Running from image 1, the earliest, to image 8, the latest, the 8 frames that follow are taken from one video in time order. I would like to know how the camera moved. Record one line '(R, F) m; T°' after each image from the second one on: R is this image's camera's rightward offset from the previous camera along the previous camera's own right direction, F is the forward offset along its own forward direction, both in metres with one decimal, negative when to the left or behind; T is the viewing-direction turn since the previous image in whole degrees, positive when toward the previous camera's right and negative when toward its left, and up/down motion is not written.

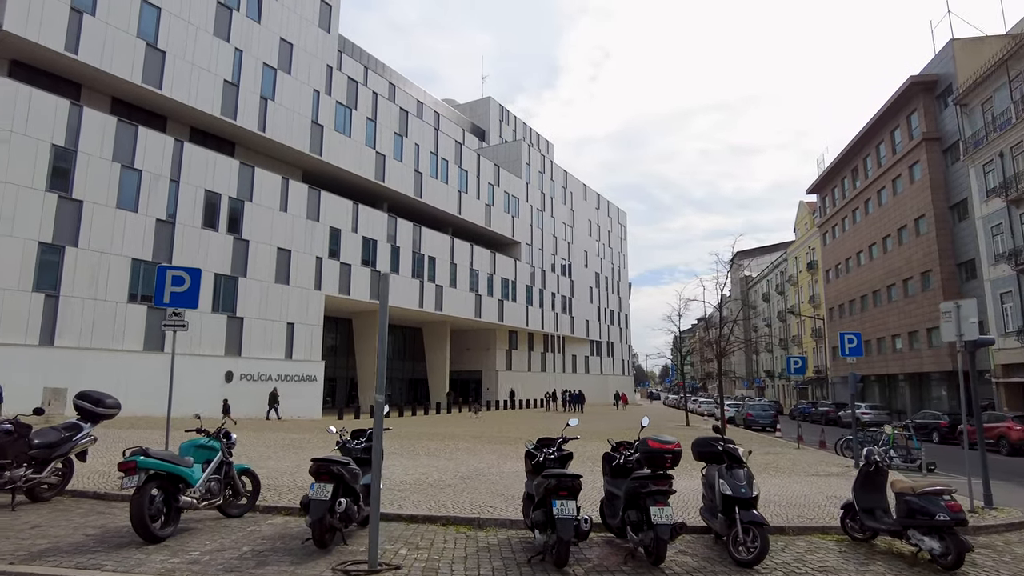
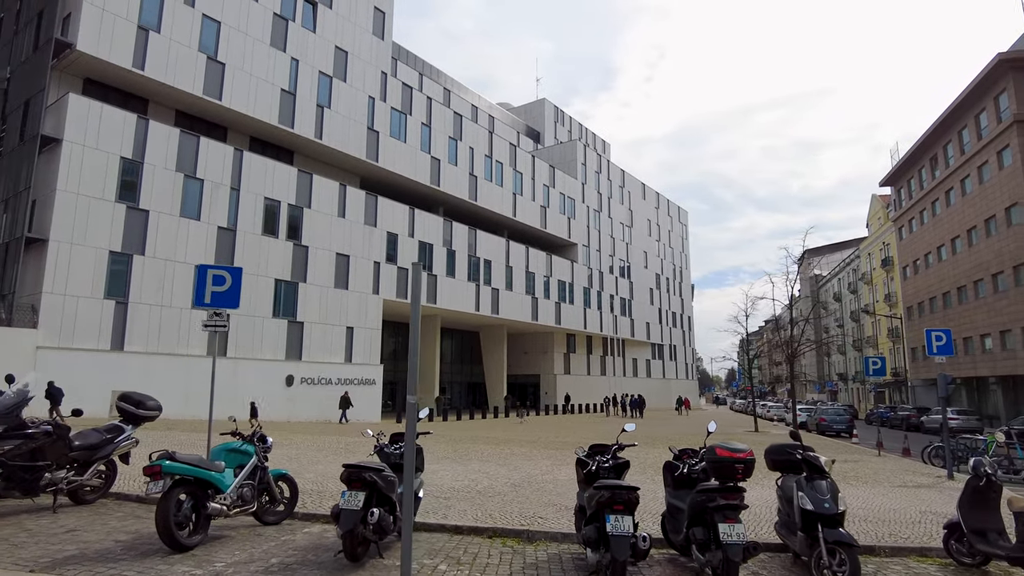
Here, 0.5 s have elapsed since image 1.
(+0.1, +0.6) m; -5°
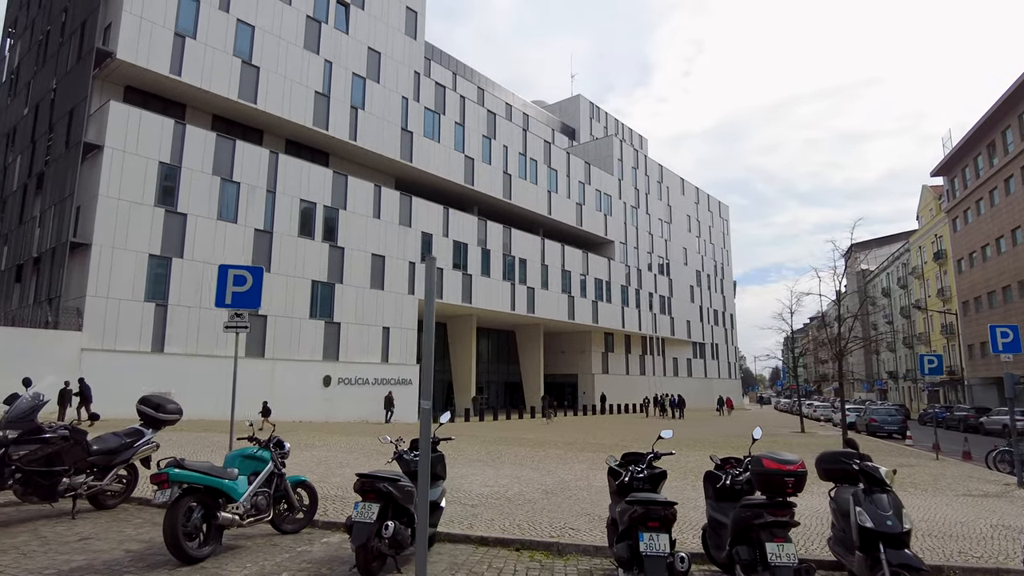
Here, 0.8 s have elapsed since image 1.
(+0.1, +0.4) m; -3°
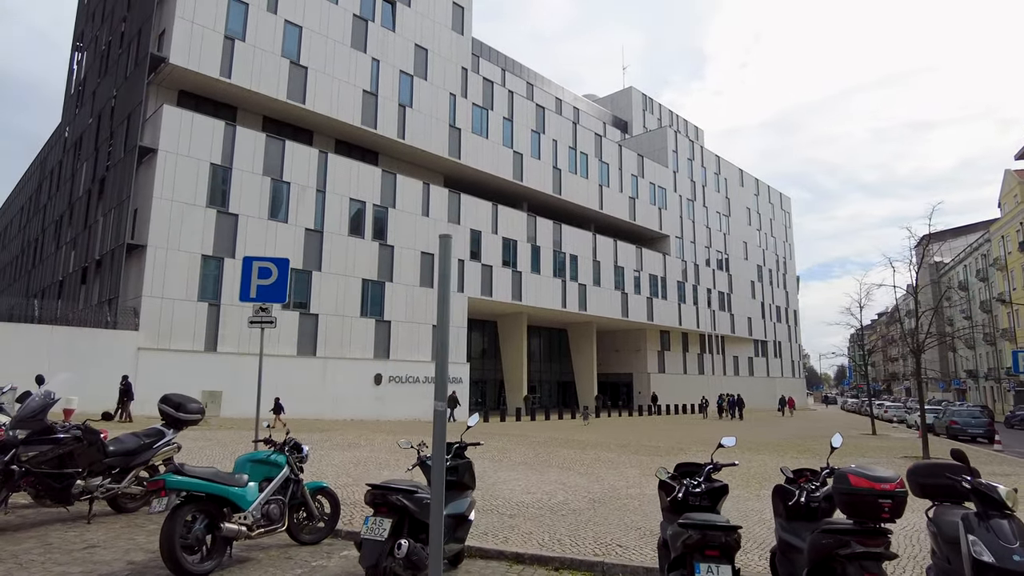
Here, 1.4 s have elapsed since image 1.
(+0.2, +0.8) m; -5°
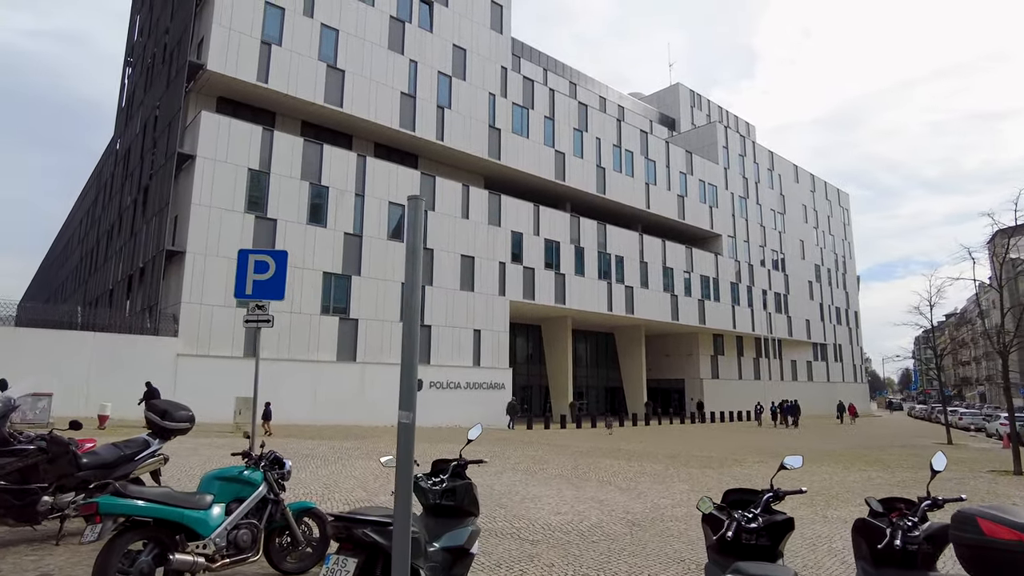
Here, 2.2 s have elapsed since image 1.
(+0.3, +1.0) m; -4°
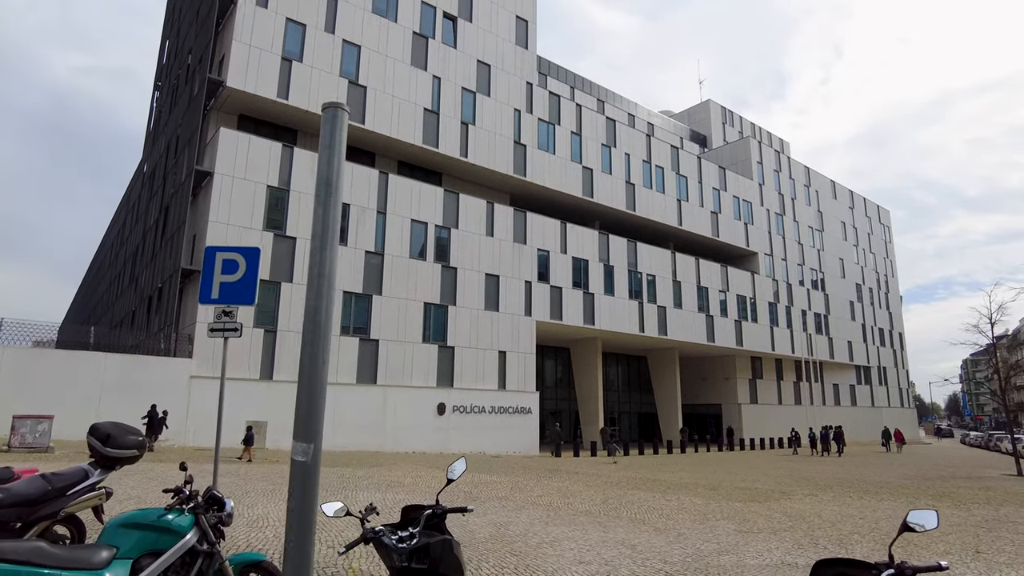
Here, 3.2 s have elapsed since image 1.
(+0.2, +1.2) m; -3°
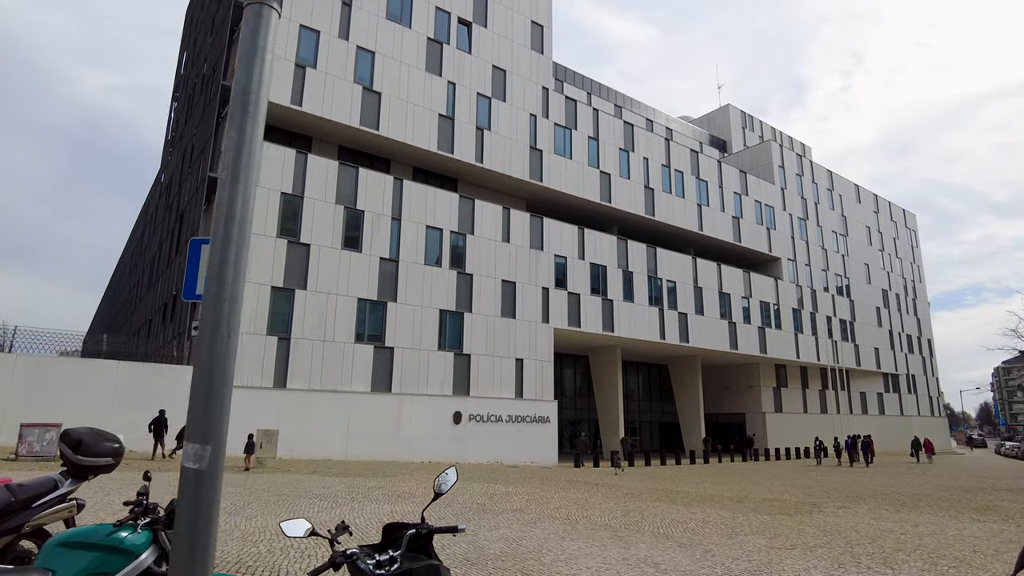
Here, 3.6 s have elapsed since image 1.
(+0.1, +0.6) m; -2°
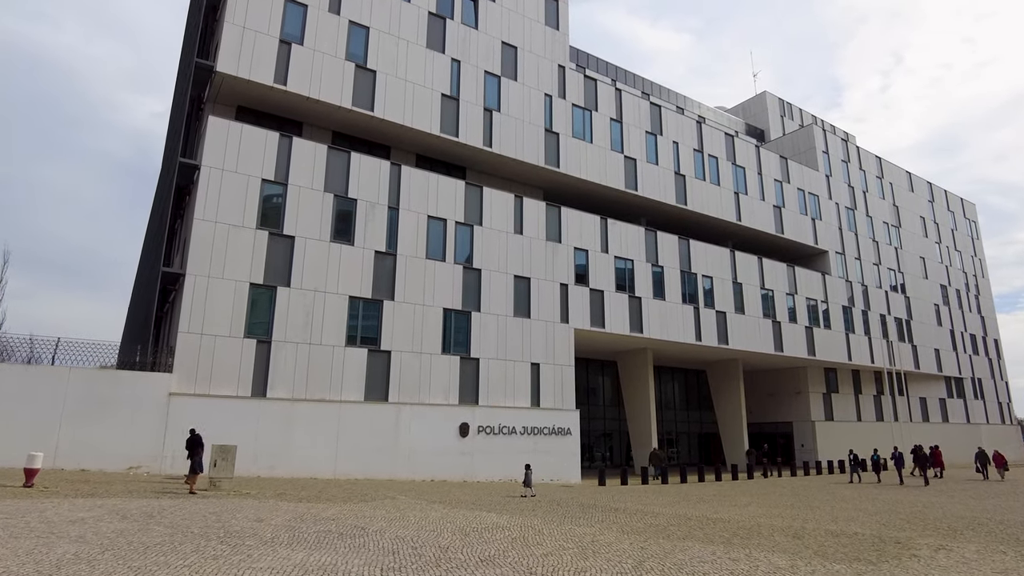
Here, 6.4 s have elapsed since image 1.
(+0.9, +3.2) m; -3°
